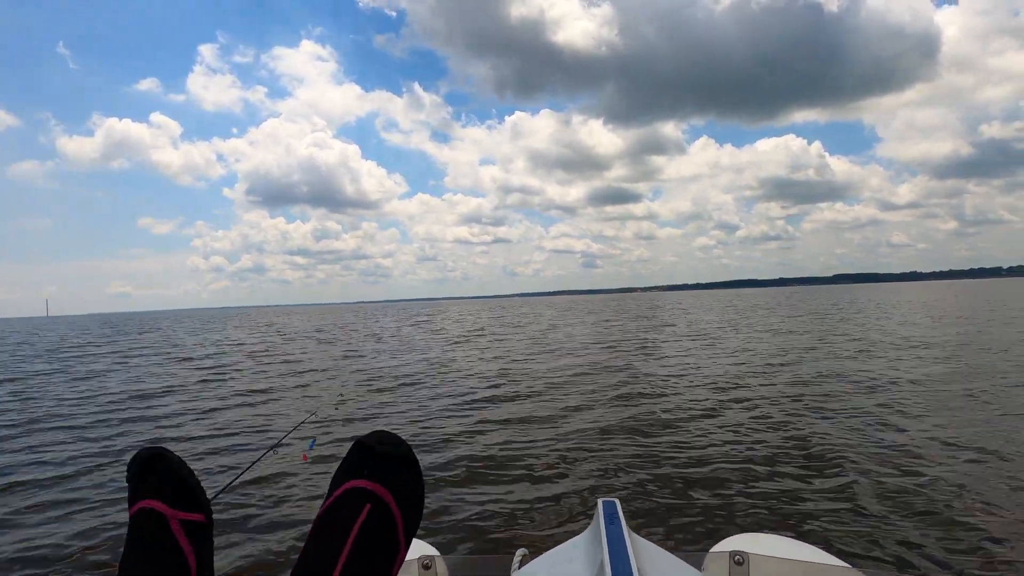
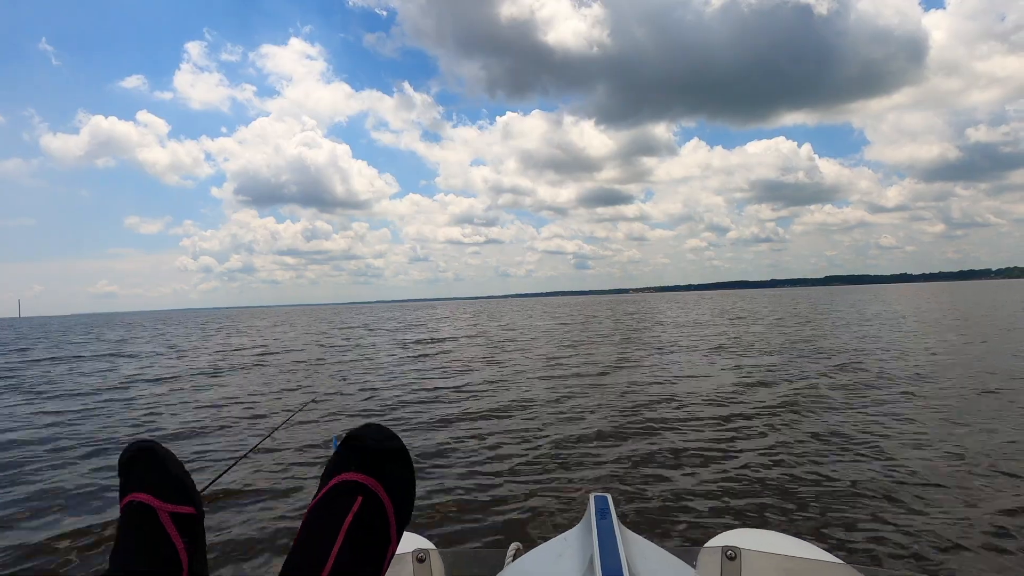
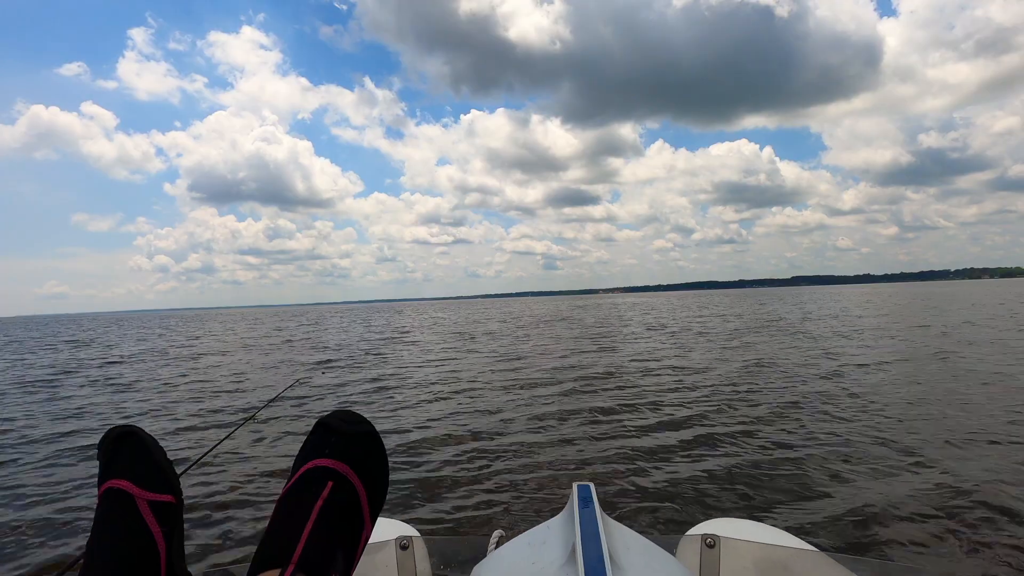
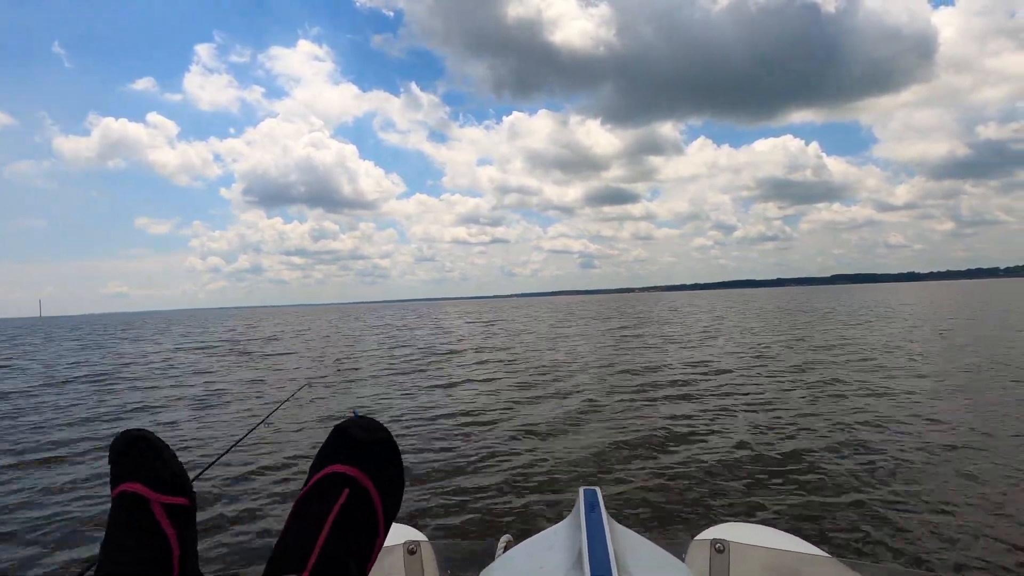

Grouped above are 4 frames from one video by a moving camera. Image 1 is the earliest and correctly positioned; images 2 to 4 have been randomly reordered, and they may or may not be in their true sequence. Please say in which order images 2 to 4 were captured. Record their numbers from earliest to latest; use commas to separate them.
4, 2, 3
